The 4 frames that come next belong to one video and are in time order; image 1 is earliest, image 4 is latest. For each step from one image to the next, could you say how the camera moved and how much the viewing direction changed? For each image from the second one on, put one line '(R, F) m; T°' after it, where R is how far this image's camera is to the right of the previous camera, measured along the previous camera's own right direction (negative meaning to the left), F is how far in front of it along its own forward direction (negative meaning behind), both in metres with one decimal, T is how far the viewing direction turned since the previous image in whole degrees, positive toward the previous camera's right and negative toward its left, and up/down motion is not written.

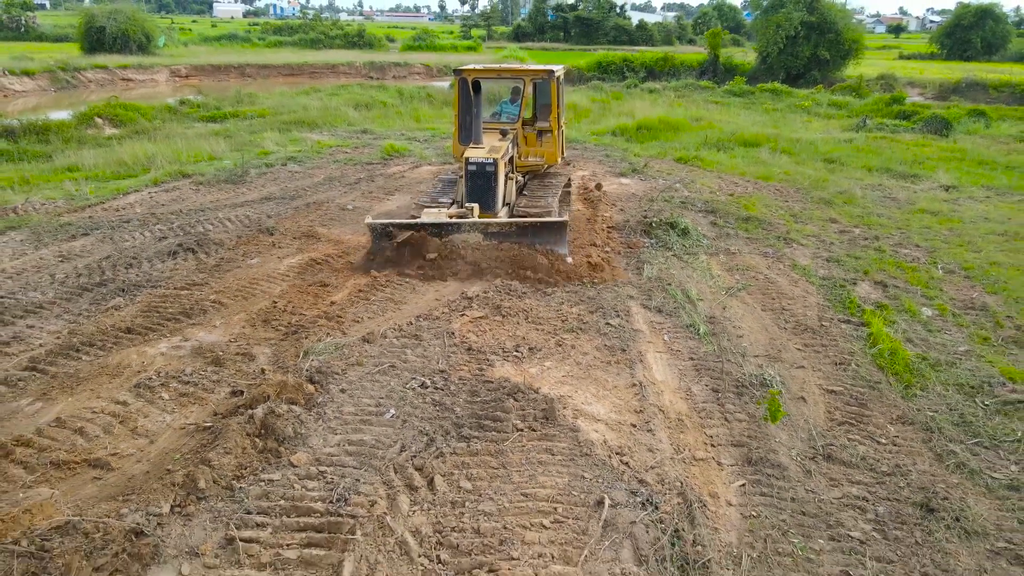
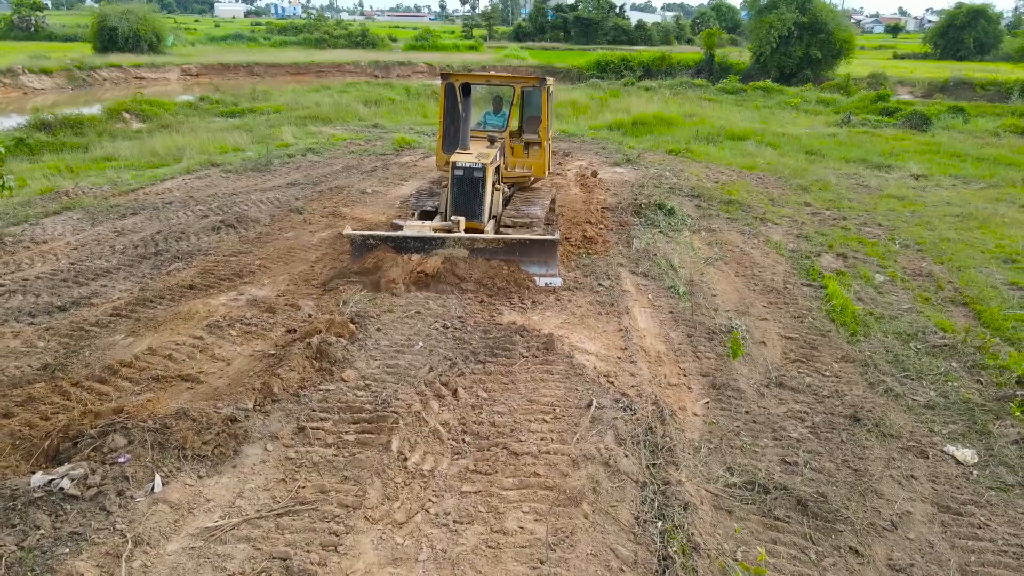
(-0.1, -1.0) m; 0°
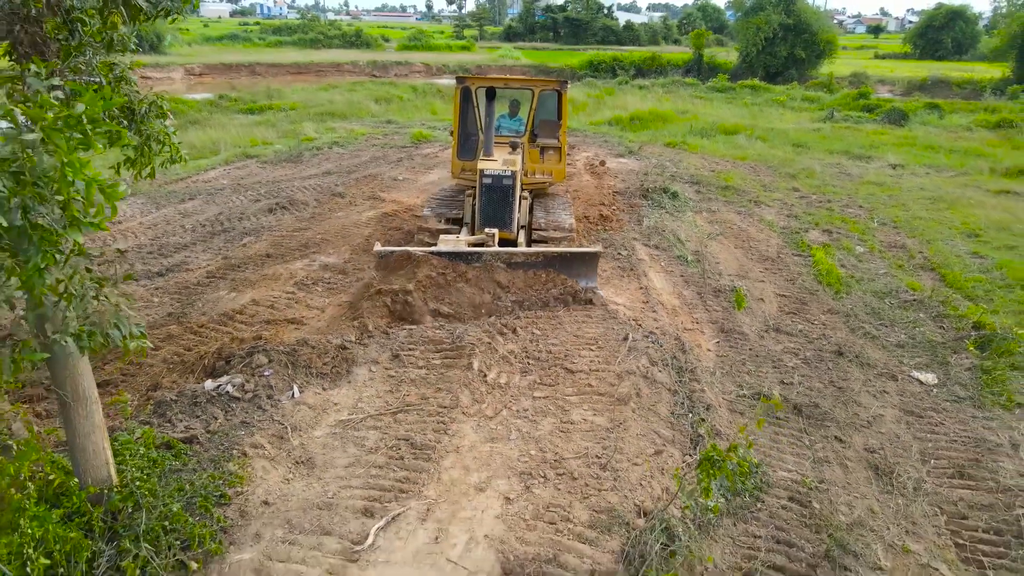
(-0.5, -1.1) m; +1°
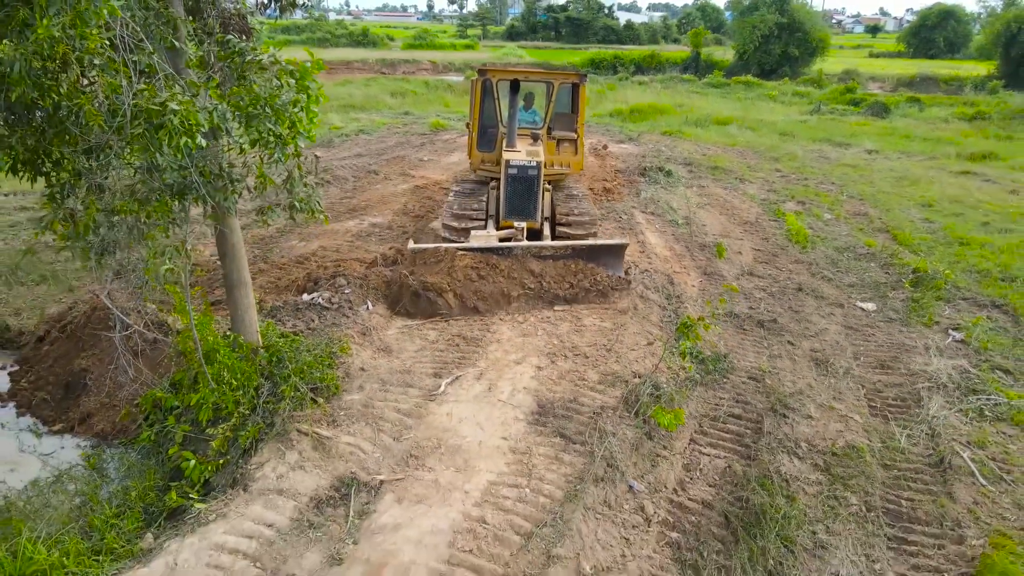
(-0.2, -1.5) m; 0°
